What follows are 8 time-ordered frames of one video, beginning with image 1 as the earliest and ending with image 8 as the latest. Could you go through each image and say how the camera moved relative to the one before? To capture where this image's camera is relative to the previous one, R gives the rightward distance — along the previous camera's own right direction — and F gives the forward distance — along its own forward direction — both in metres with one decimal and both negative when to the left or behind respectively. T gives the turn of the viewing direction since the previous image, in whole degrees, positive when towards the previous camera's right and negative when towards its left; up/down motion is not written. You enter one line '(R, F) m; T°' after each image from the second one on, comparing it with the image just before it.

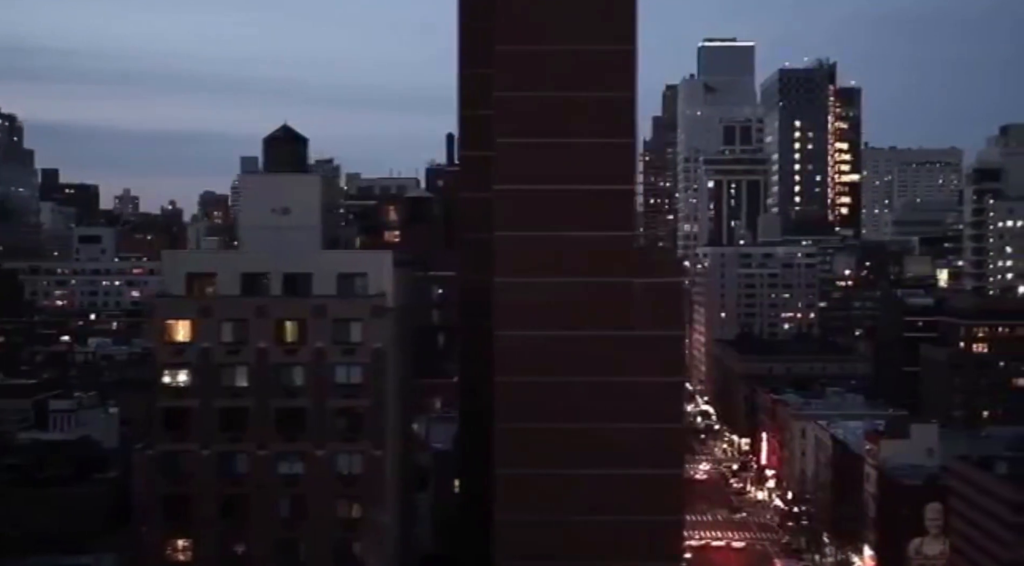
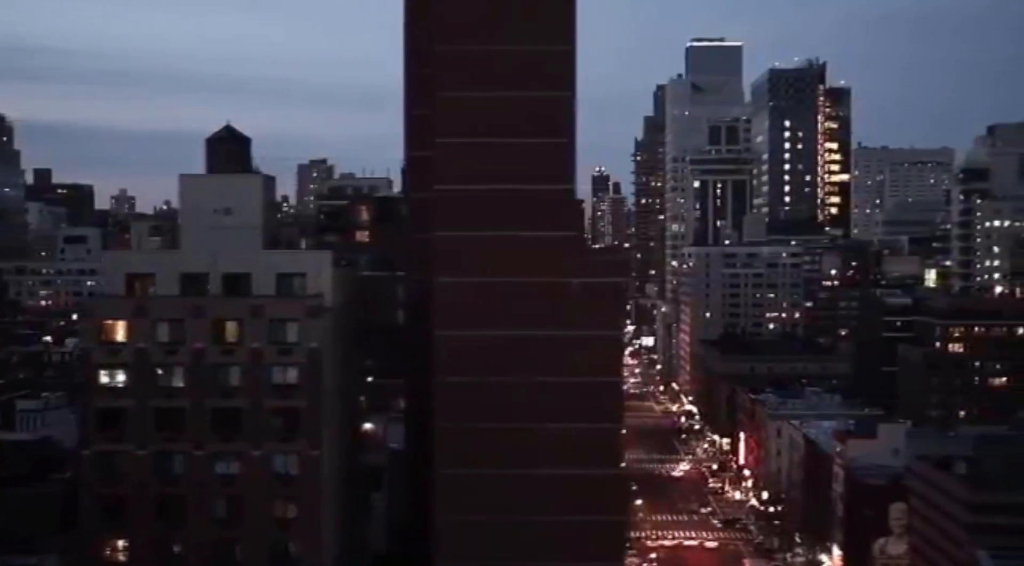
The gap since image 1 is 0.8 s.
(+0.9, 0.0) m; 0°
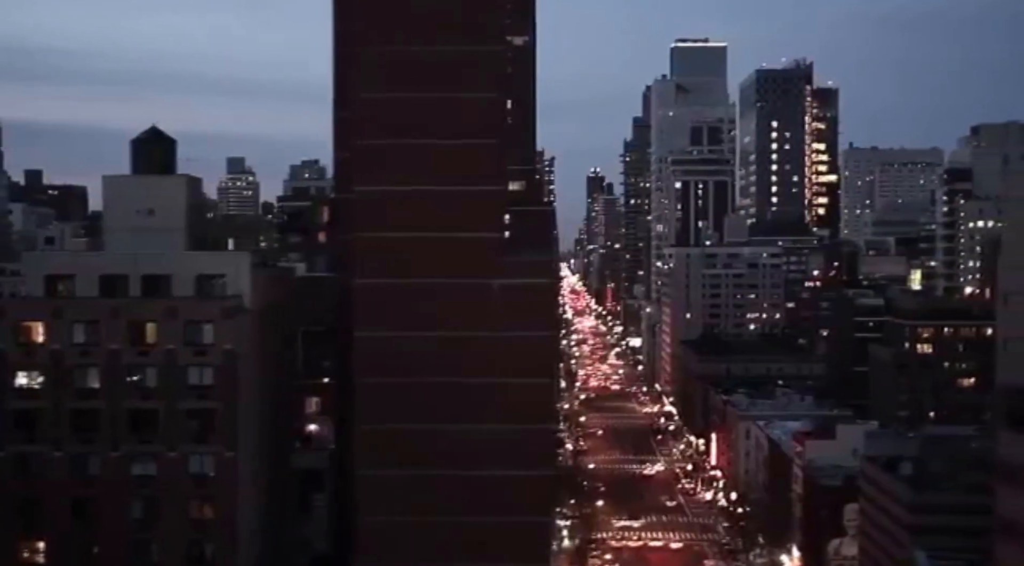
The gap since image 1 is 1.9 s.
(+1.2, 0.0) m; 0°
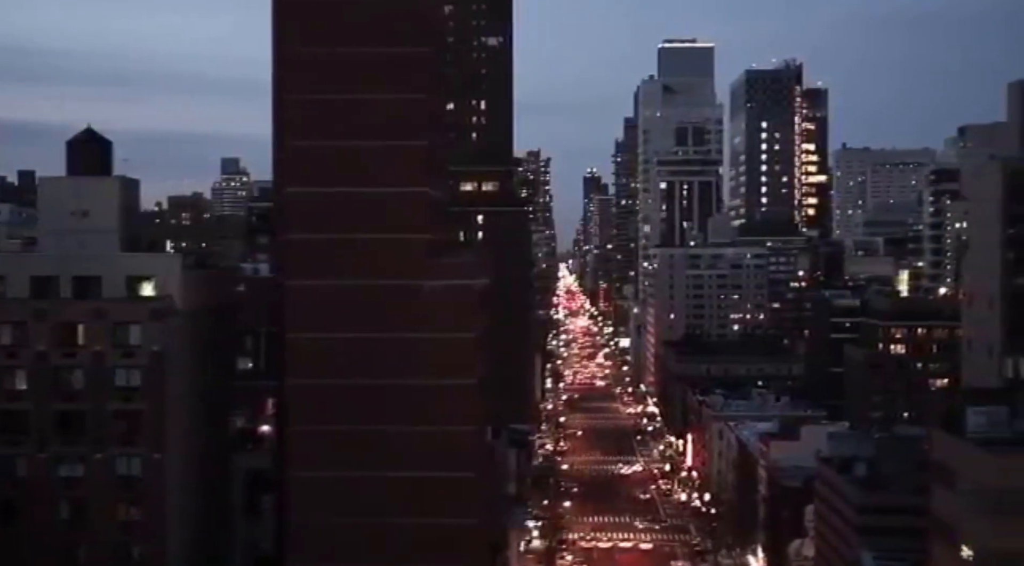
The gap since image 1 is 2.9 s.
(+1.0, 0.0) m; 0°
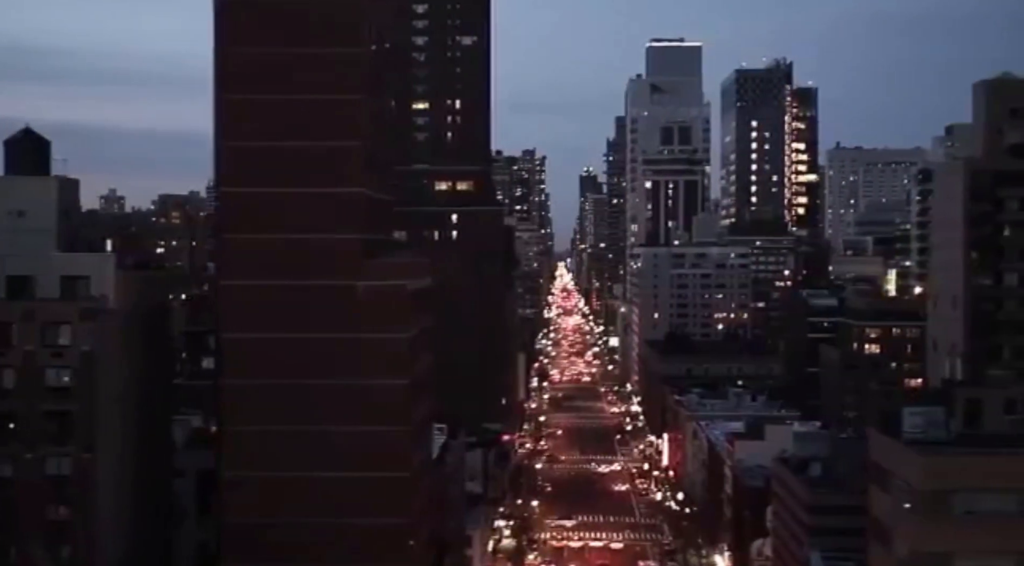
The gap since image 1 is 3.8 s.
(+1.0, 0.0) m; 0°
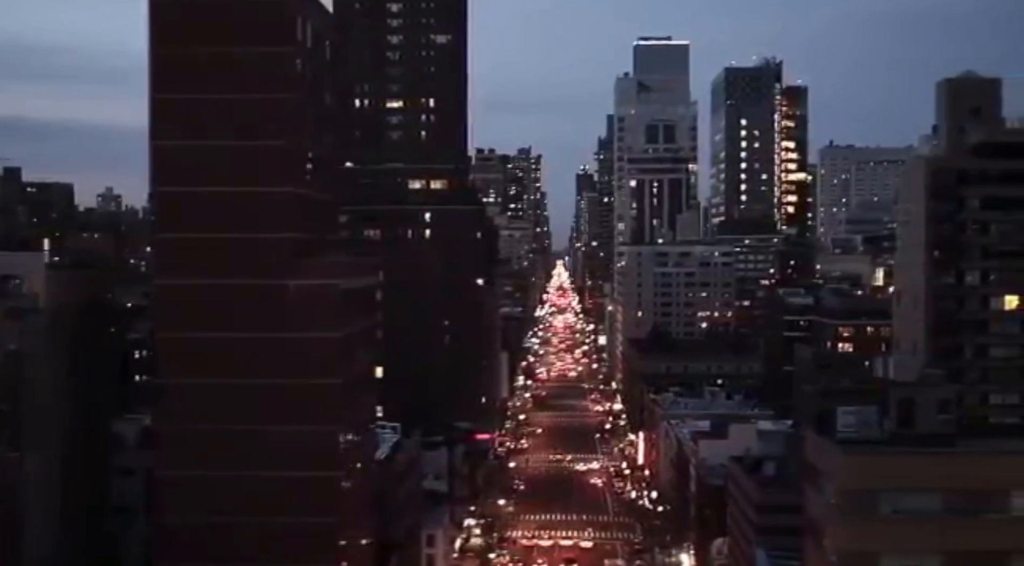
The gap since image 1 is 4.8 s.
(+1.0, 0.0) m; 0°
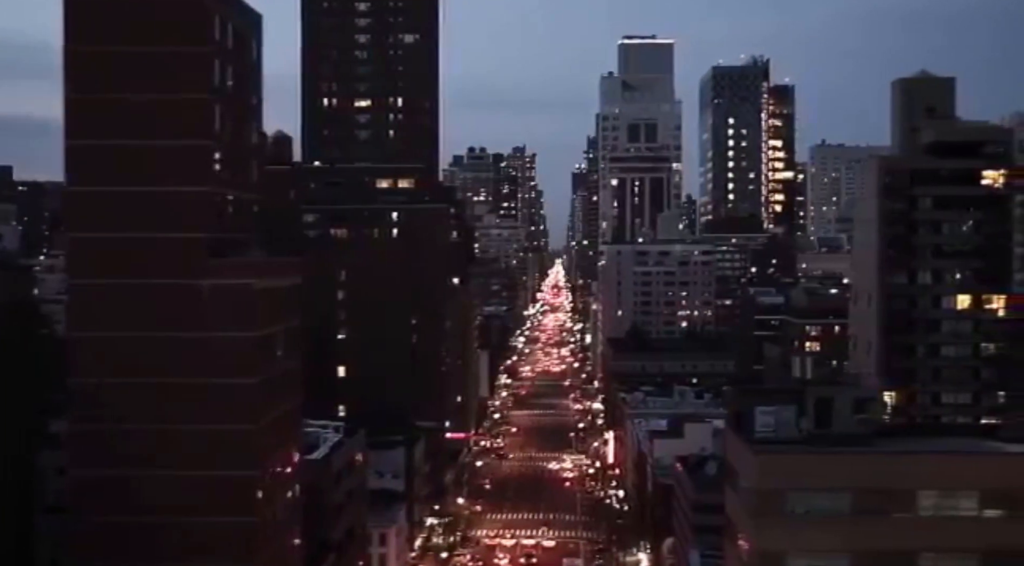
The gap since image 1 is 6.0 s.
(+1.3, 0.0) m; 0°
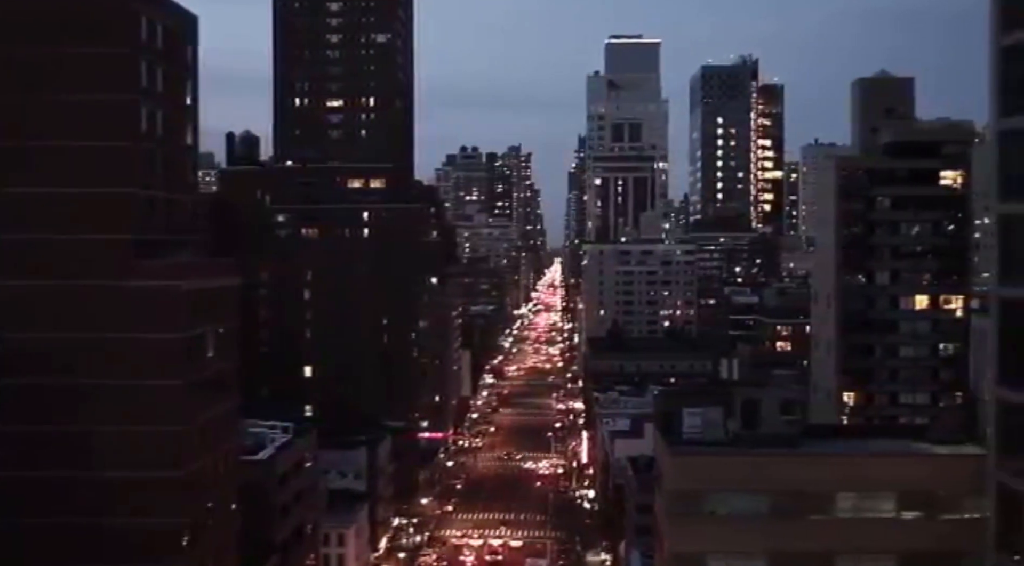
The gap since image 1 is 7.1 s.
(+1.1, 0.0) m; 0°
